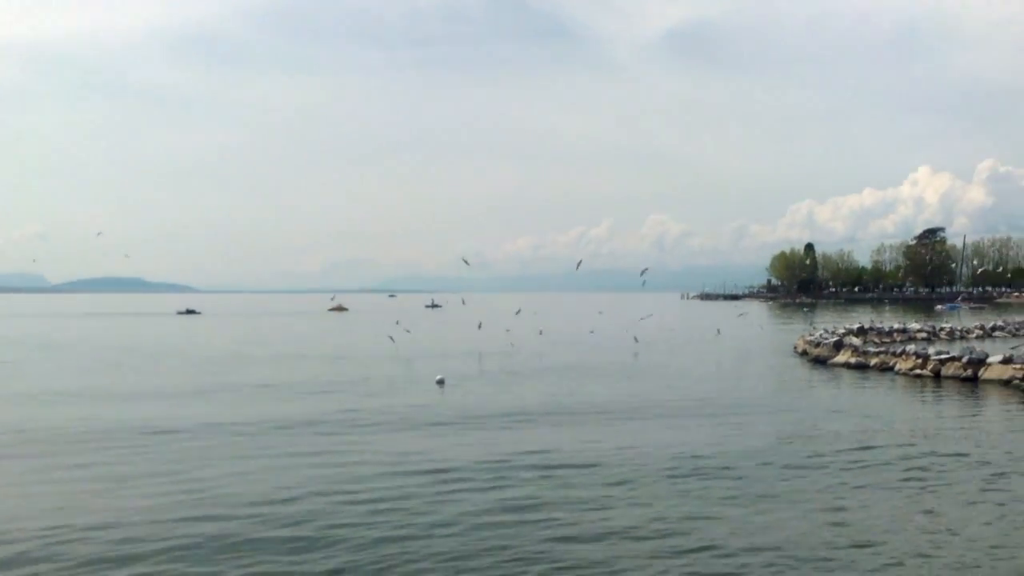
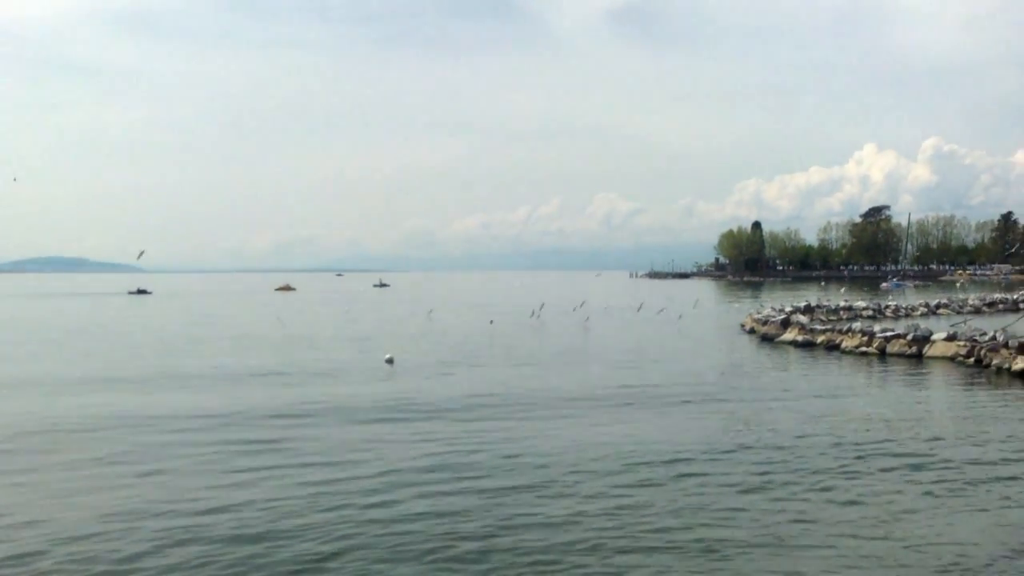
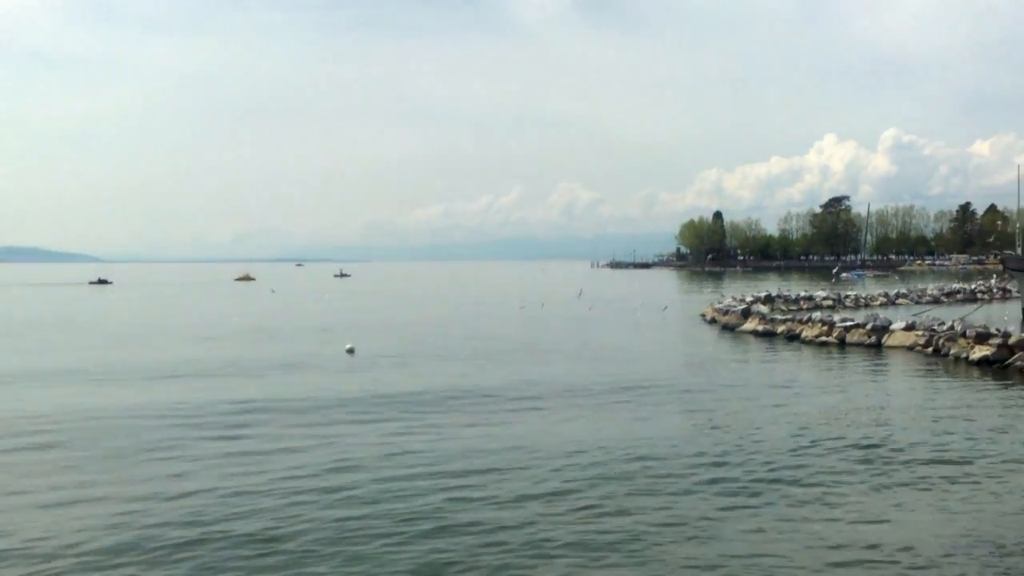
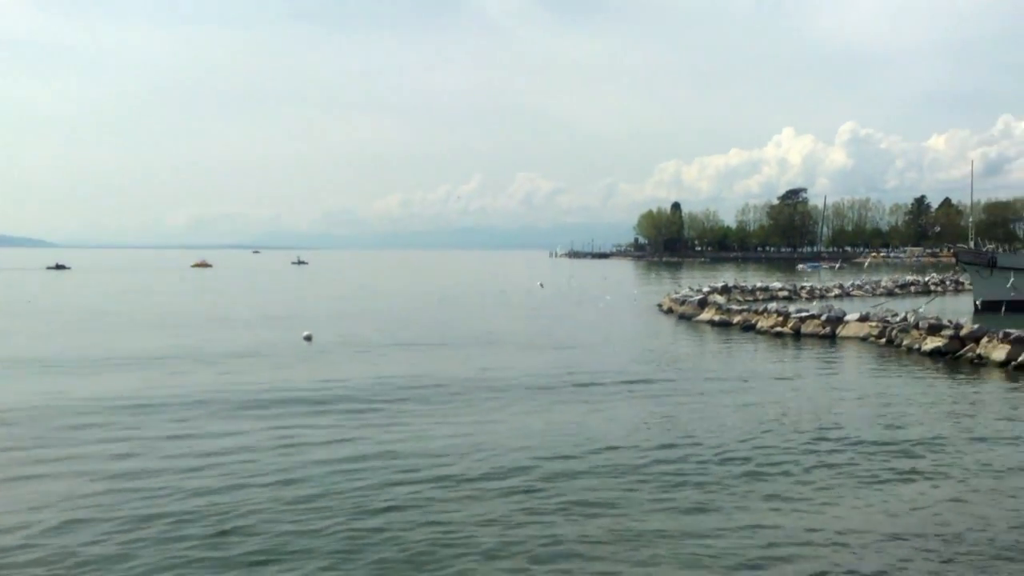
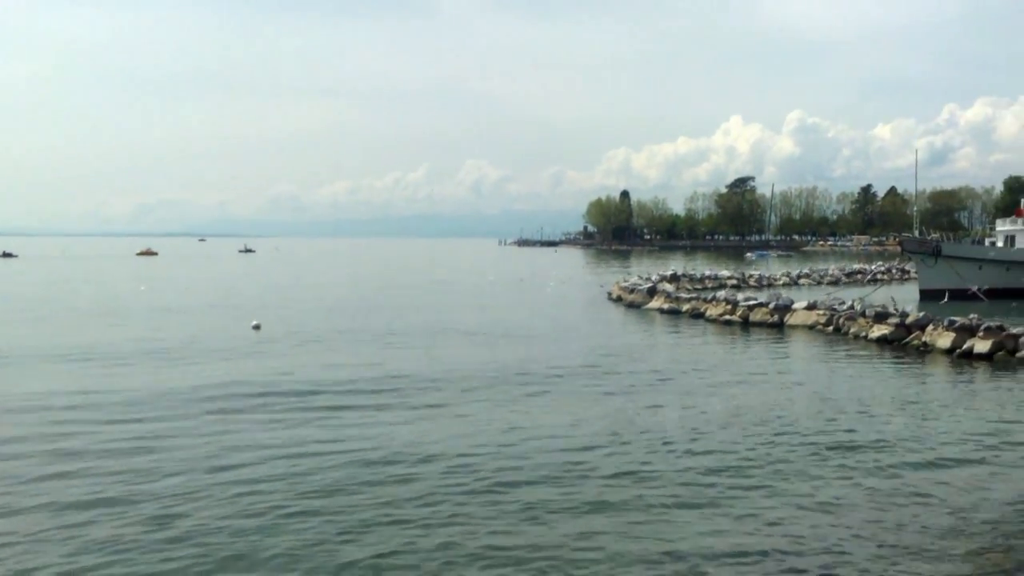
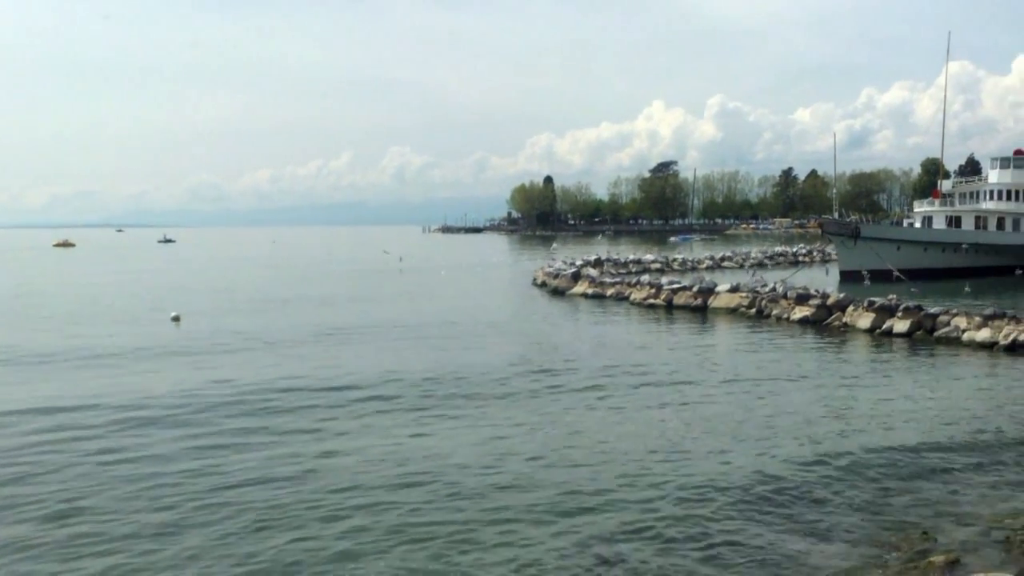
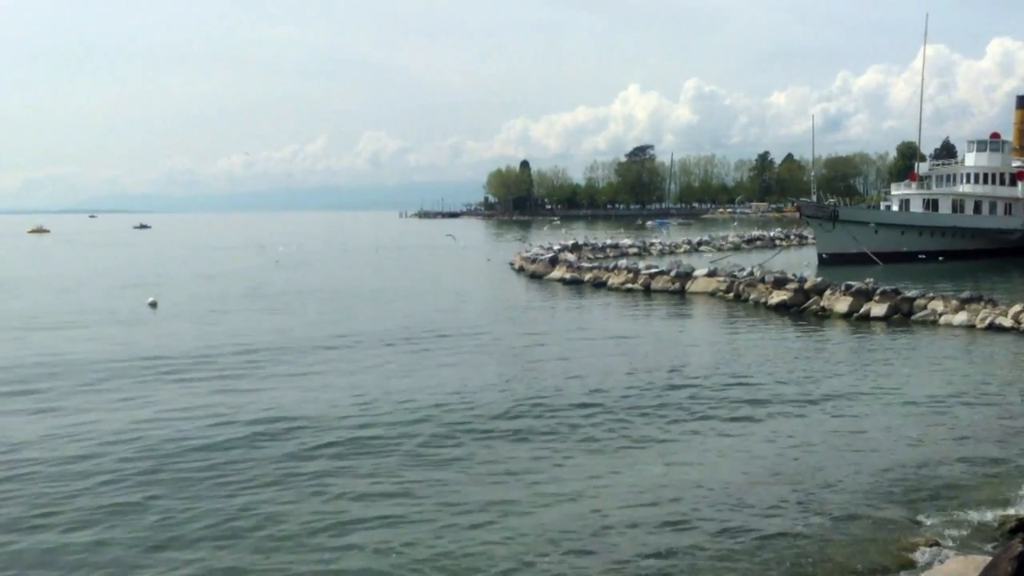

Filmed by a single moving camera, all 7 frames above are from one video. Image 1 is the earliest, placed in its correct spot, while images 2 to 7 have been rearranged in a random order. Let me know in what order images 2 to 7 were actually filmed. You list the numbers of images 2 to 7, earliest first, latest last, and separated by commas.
2, 3, 4, 5, 6, 7
